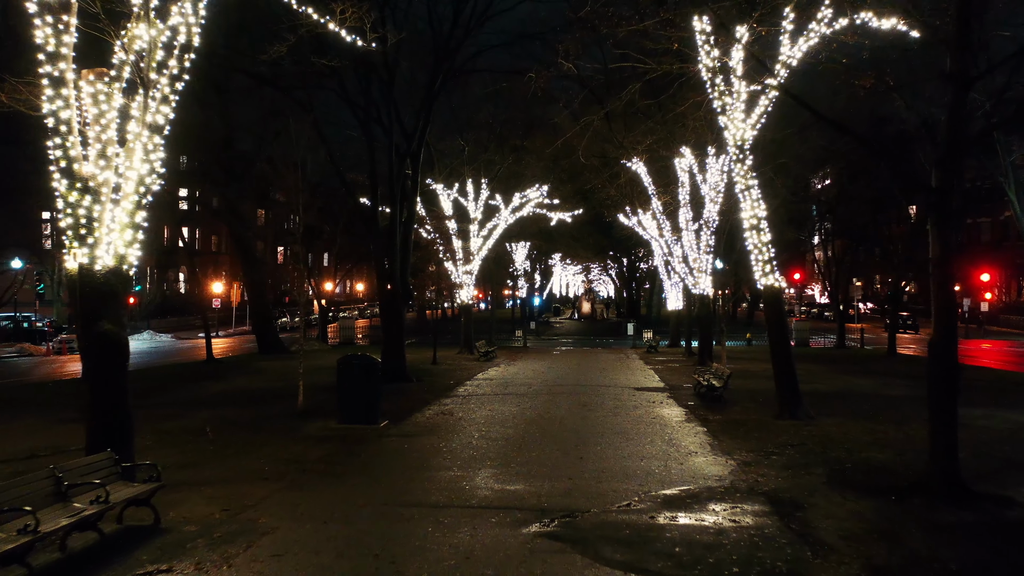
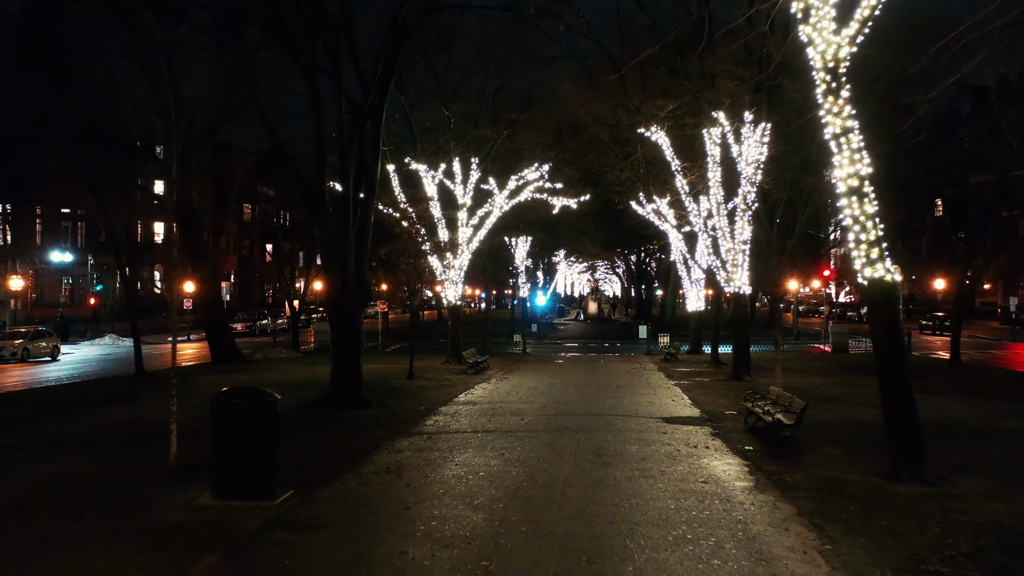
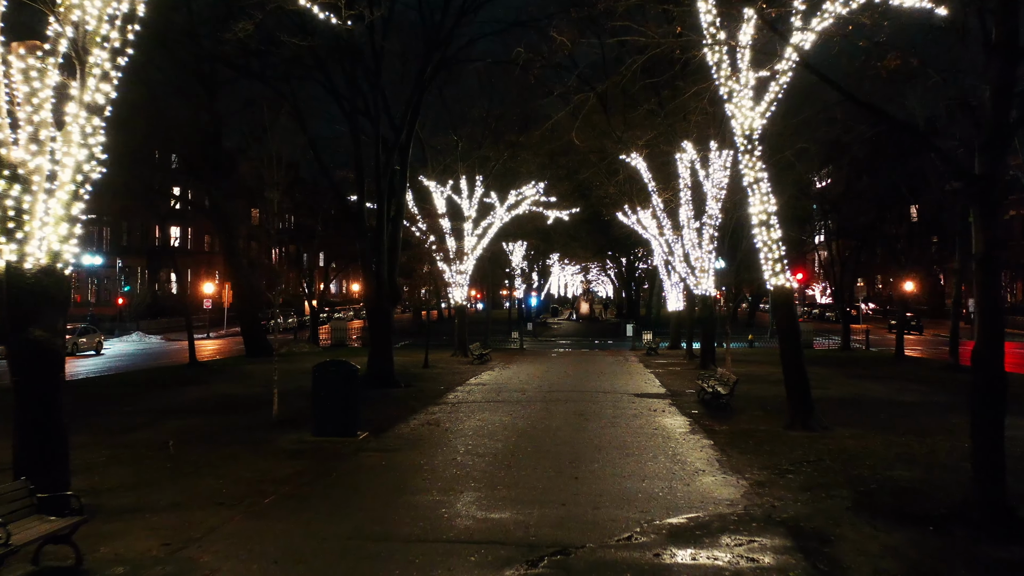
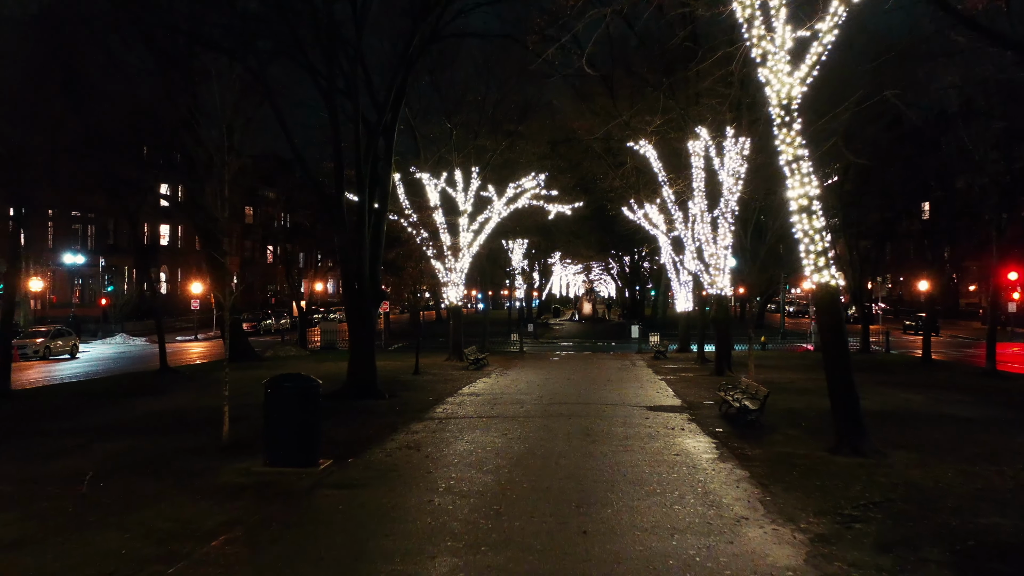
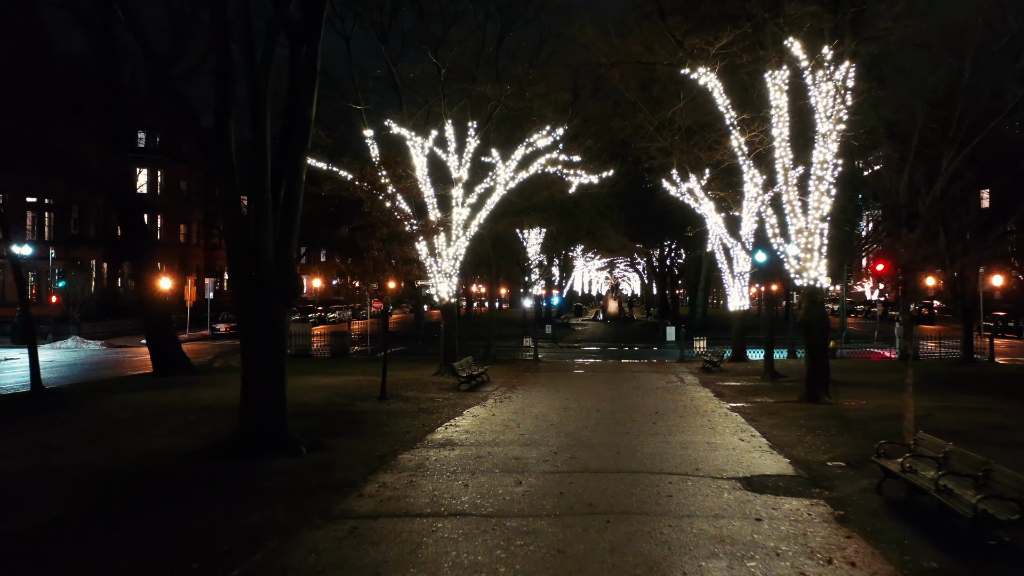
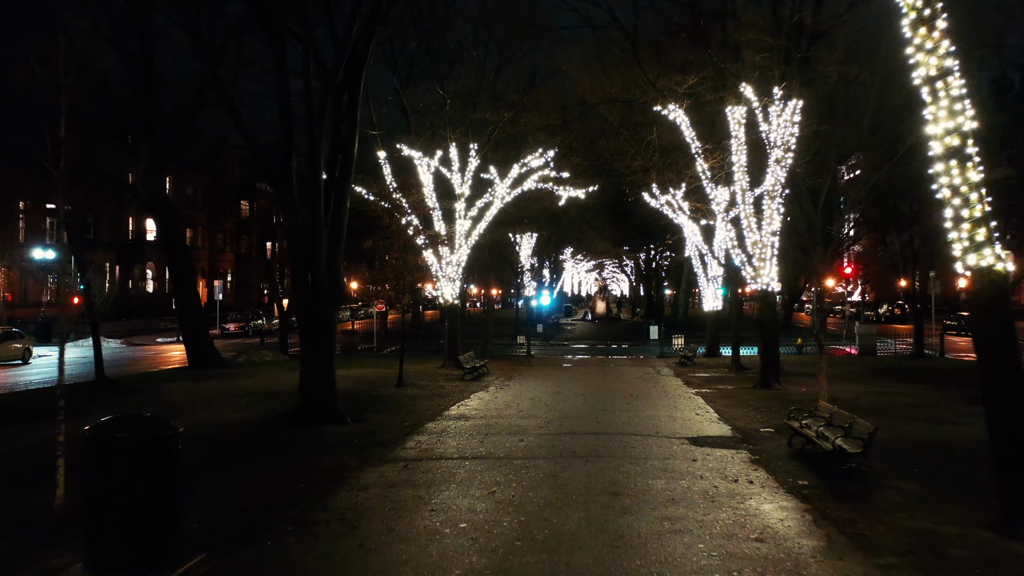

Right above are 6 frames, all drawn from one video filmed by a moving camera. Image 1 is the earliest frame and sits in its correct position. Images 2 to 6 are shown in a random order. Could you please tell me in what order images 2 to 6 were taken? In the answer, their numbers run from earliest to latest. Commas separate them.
3, 4, 2, 6, 5
